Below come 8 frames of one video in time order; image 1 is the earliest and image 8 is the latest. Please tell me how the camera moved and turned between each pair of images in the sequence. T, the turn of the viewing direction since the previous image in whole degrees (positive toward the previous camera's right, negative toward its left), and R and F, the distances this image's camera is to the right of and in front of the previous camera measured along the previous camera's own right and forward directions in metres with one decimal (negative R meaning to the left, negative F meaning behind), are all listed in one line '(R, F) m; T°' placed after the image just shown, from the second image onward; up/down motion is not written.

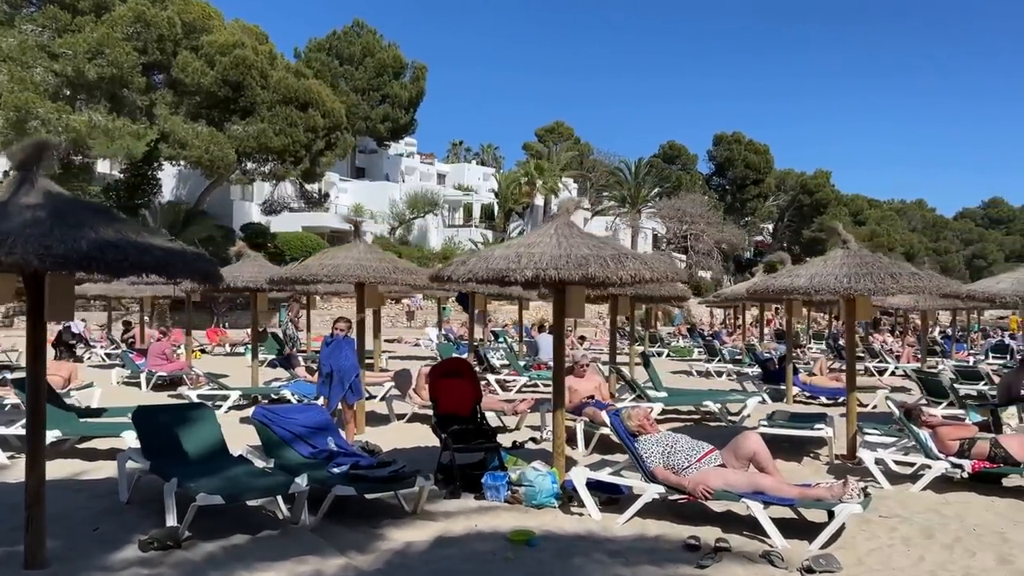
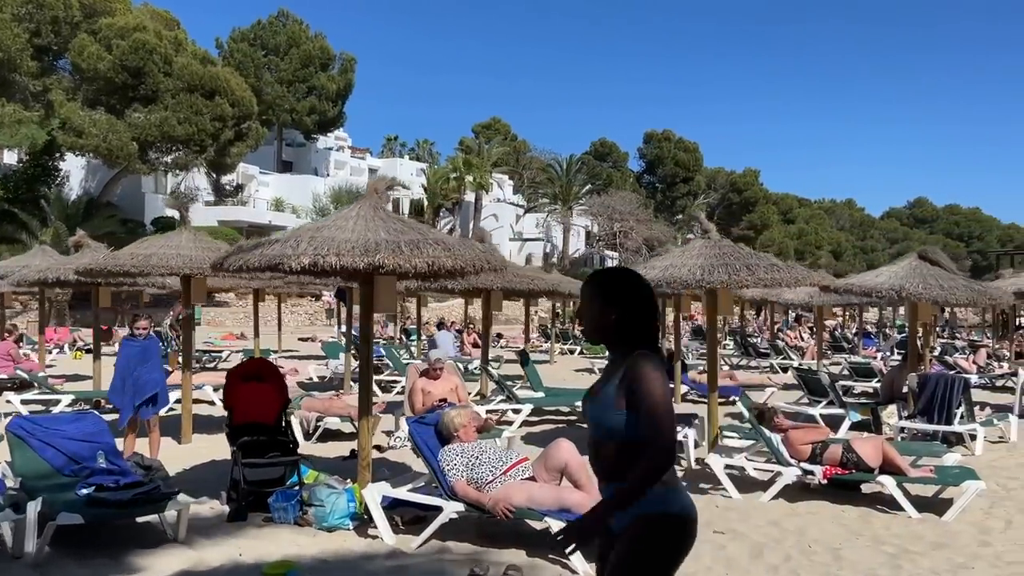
(+0.9, +0.6) m; +4°
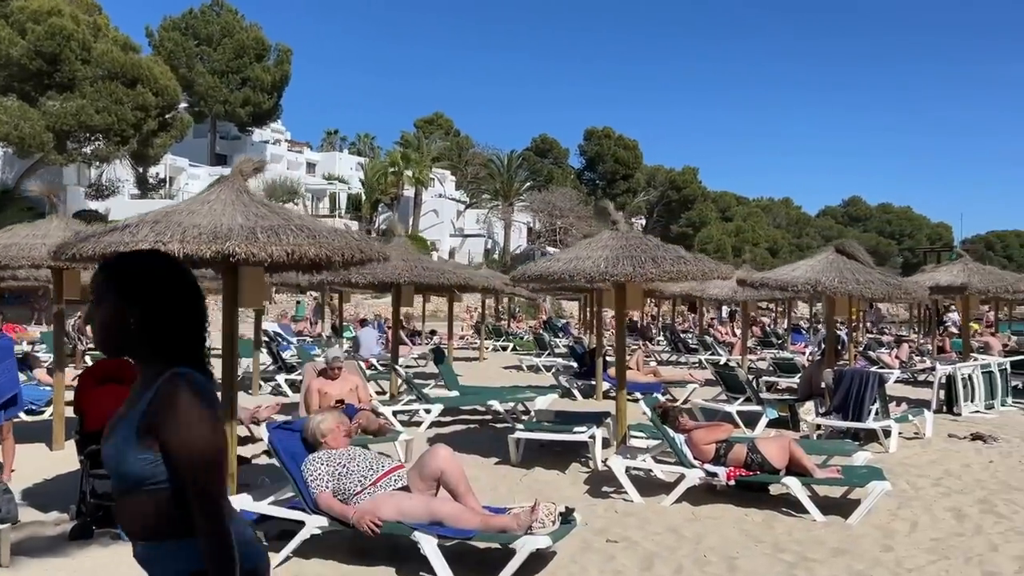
(+0.4, +0.4) m; +4°
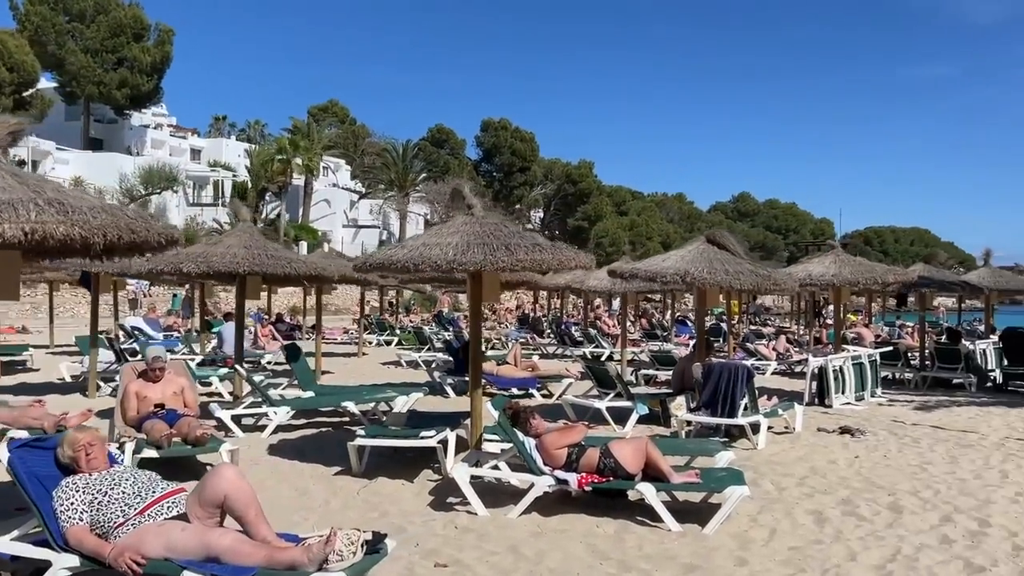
(+0.4, +0.6) m; +7°
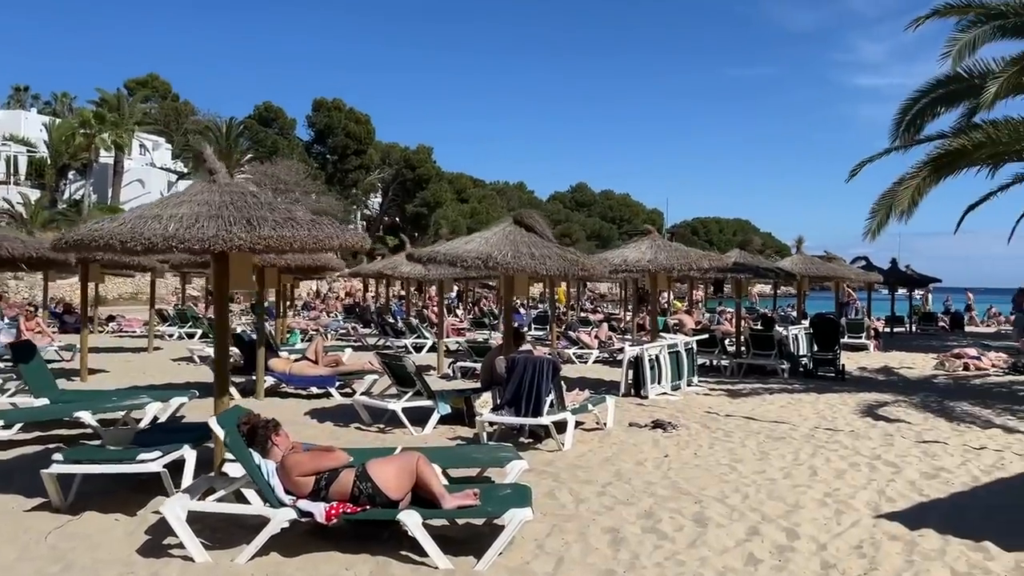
(+0.5, +0.9) m; +11°
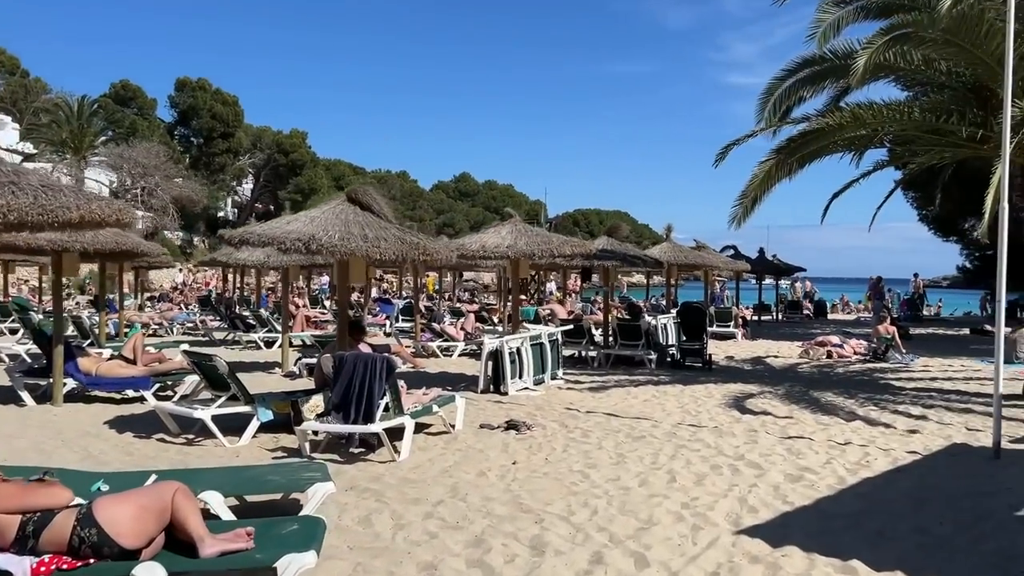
(+0.4, +0.8) m; +8°
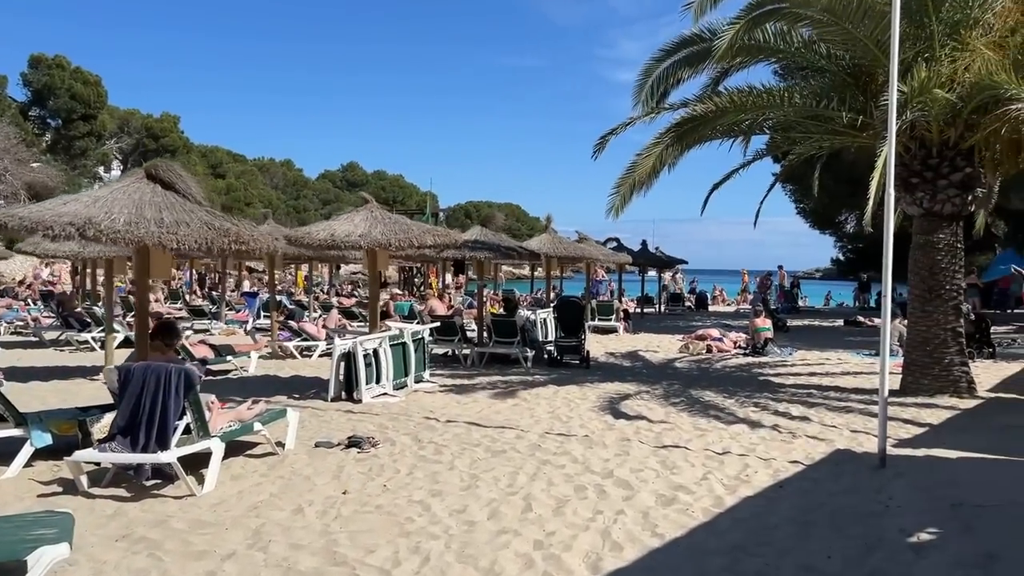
(+0.4, +0.9) m; +7°
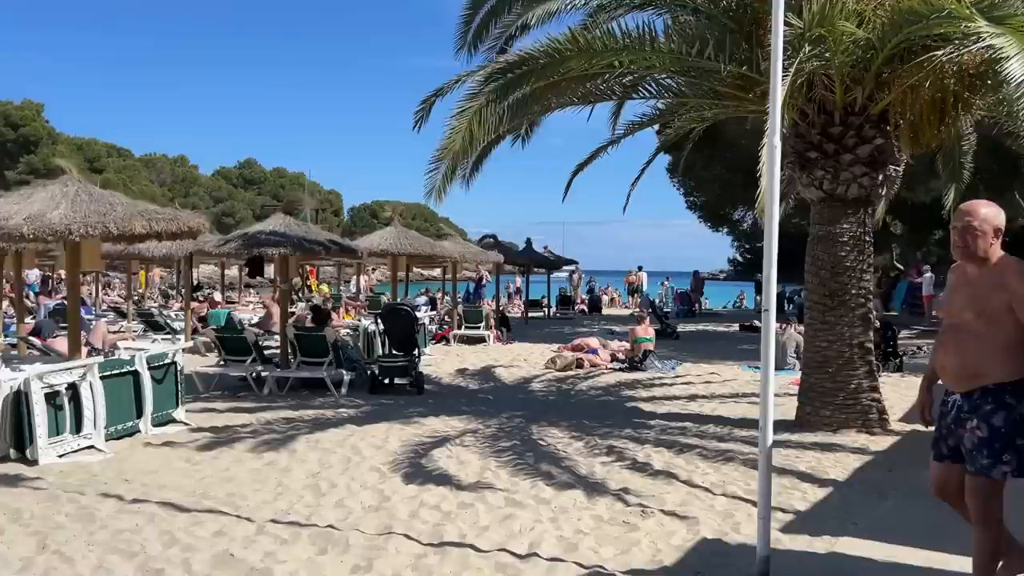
(+1.1, +2.3) m; +6°
